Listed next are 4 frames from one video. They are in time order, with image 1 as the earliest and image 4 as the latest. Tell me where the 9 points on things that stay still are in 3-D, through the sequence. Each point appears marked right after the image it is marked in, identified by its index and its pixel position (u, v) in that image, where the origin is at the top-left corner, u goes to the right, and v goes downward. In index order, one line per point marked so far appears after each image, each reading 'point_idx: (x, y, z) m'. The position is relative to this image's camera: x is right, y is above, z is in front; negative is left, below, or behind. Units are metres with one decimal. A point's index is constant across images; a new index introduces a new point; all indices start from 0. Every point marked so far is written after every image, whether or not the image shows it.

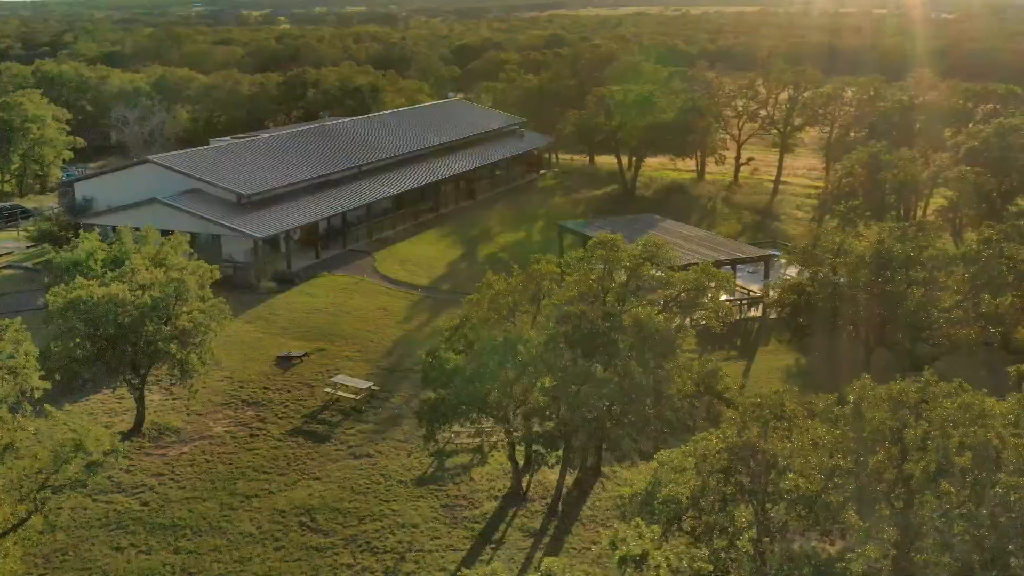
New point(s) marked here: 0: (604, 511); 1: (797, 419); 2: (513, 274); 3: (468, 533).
0: (+1.4, -3.5, +17.8) m
1: (+2.9, -1.3, +11.6) m
2: (0.0, +0.2, +19.2) m
3: (-0.7, -3.6, +17.1) m
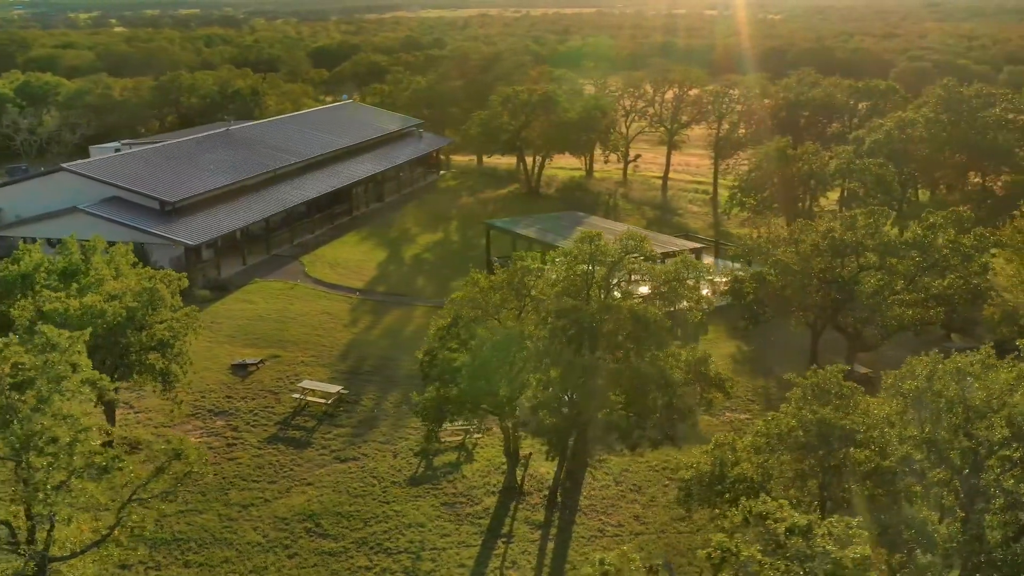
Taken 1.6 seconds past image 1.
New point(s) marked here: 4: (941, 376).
0: (+1.4, -3.4, +18.3) m
1: (+3.7, -1.2, +12.3) m
2: (-0.3, +0.3, +19.4) m
3: (-0.6, -3.6, +17.3) m
4: (+4.4, -0.9, +11.6) m
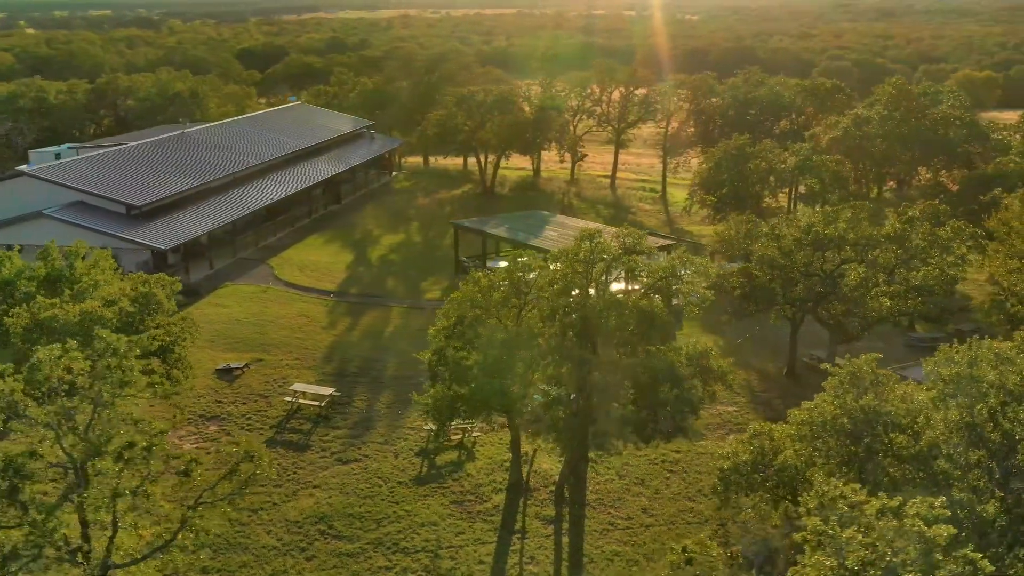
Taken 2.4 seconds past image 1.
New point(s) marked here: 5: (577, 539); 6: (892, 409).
0: (+1.6, -3.3, +18.5) m
1: (+4.1, -1.1, +12.7) m
2: (-0.3, +0.3, +19.6) m
3: (-0.4, -3.6, +17.4) m
4: (+4.9, -0.8, +12.0) m
5: (+1.0, -3.7, +17.1) m
6: (+4.0, -1.2, +11.9) m
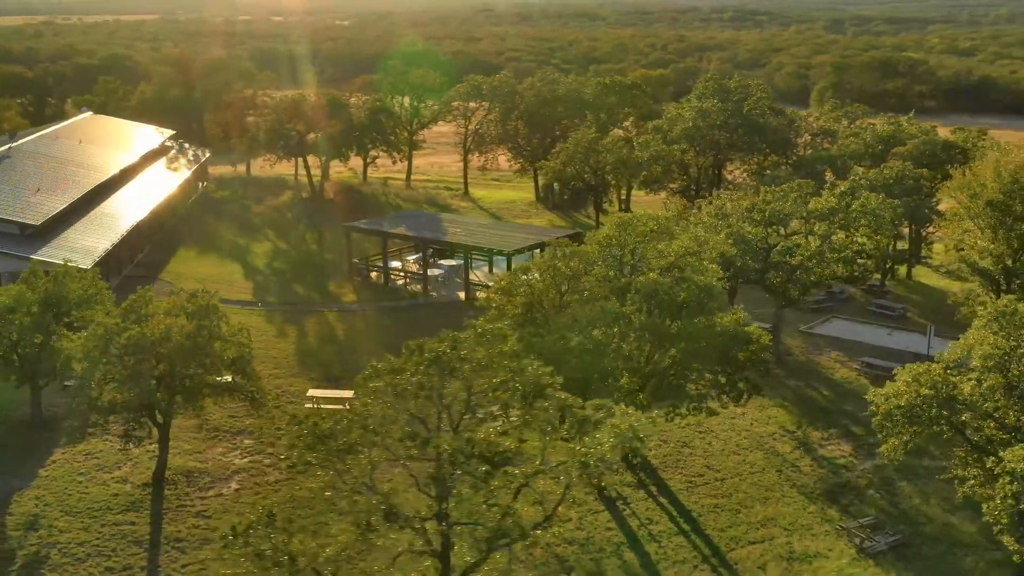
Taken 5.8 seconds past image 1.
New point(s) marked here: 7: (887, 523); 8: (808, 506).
0: (+2.7, -3.0, +20.1) m
1: (+6.7, -0.4, +15.2) m
2: (+0.4, +0.5, +20.5) m
3: (+1.2, -3.4, +18.5) m
4: (+7.5, -0.1, +14.8) m
5: (+2.6, -3.4, +18.6) m
6: (+6.7, -0.6, +14.5) m
7: (+5.8, -3.6, +17.7) m
8: (+4.7, -3.5, +18.4) m
